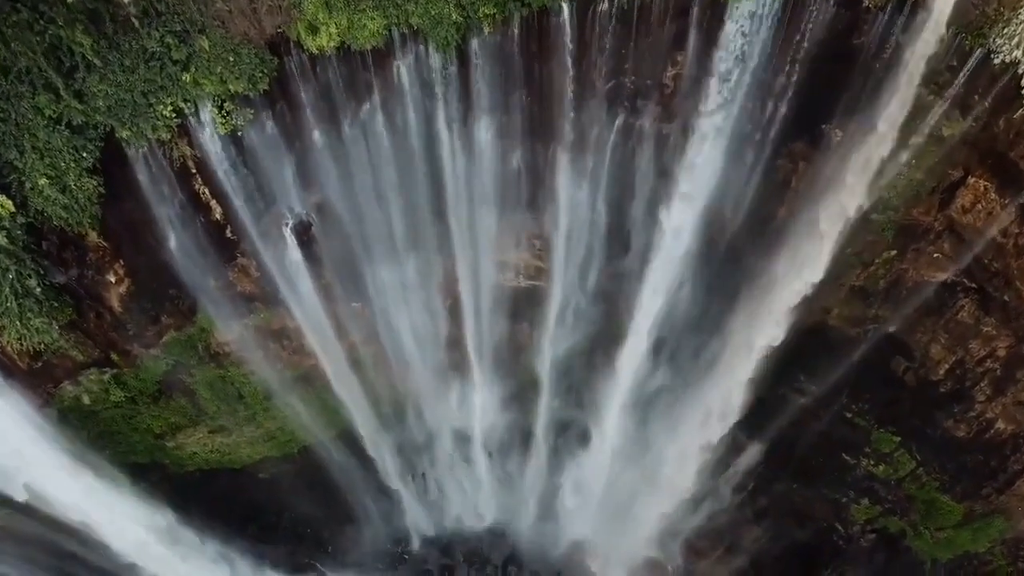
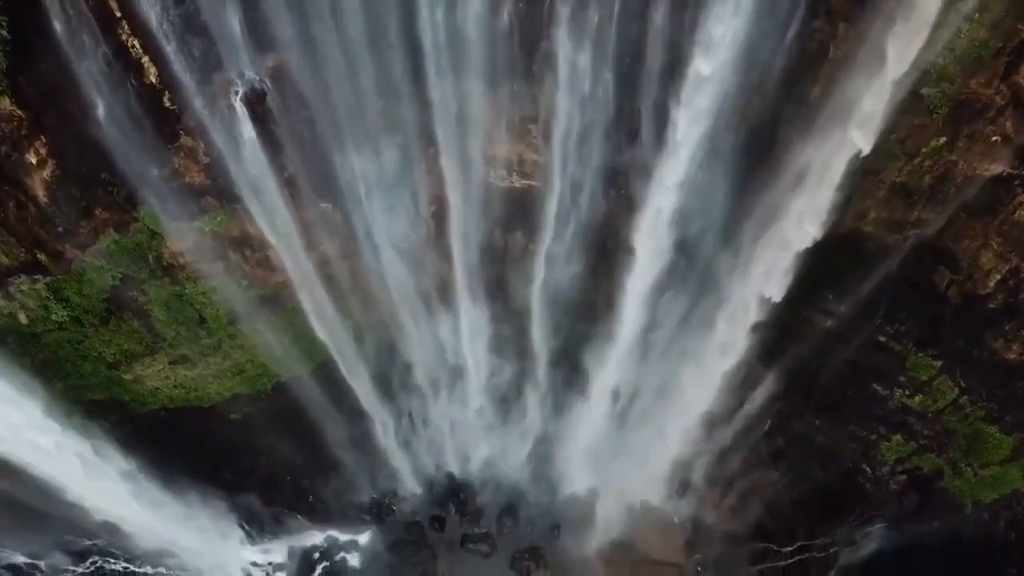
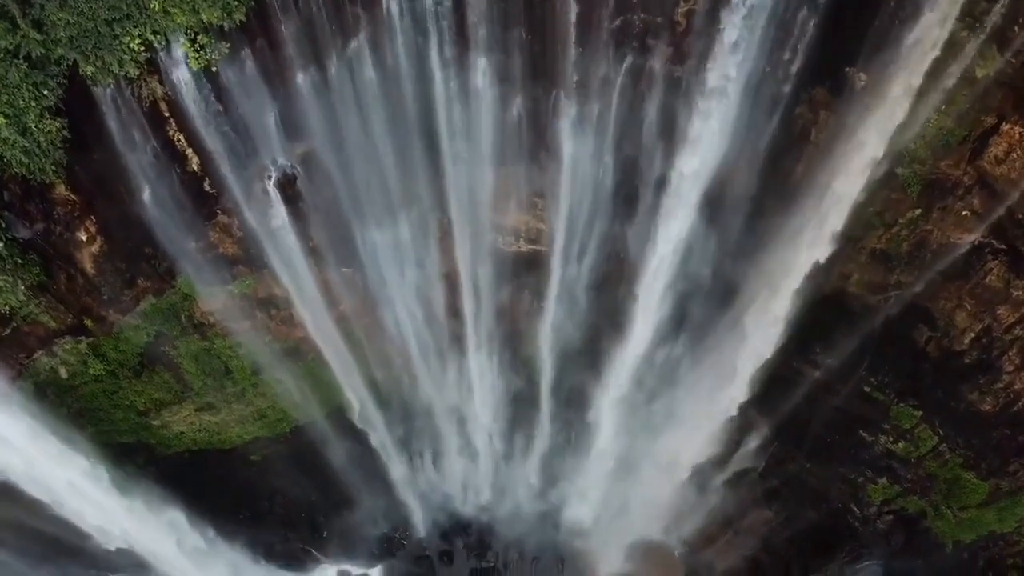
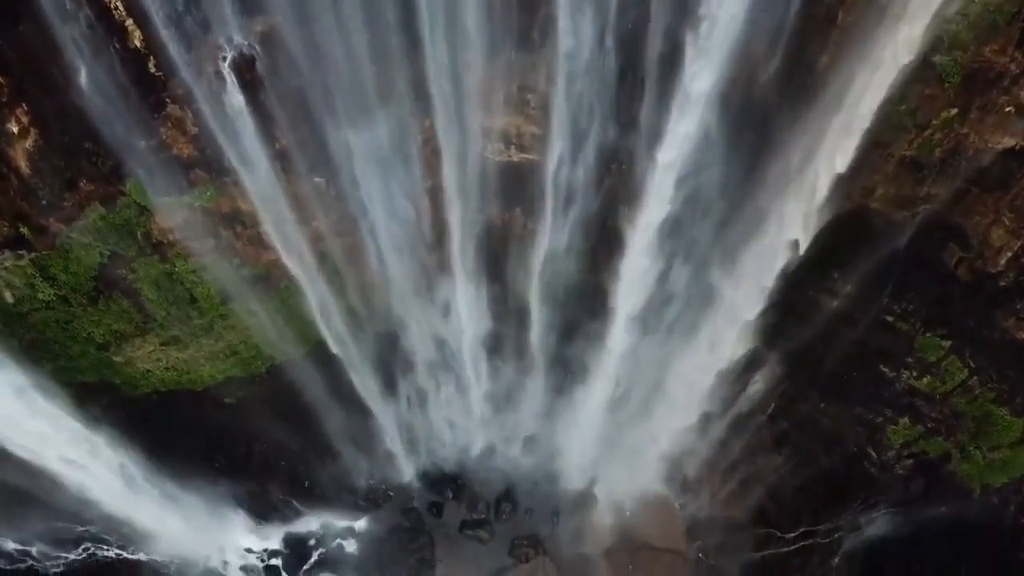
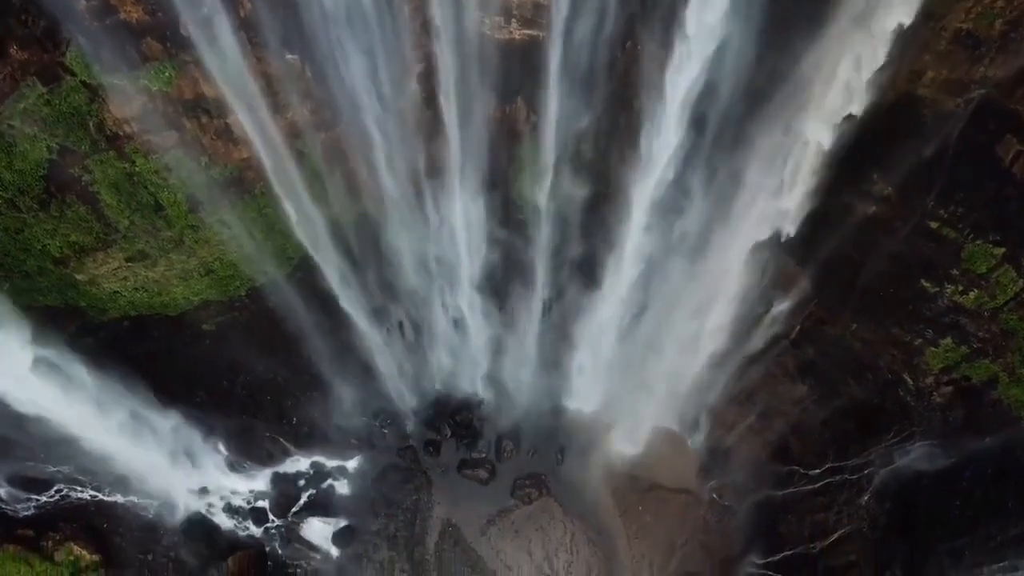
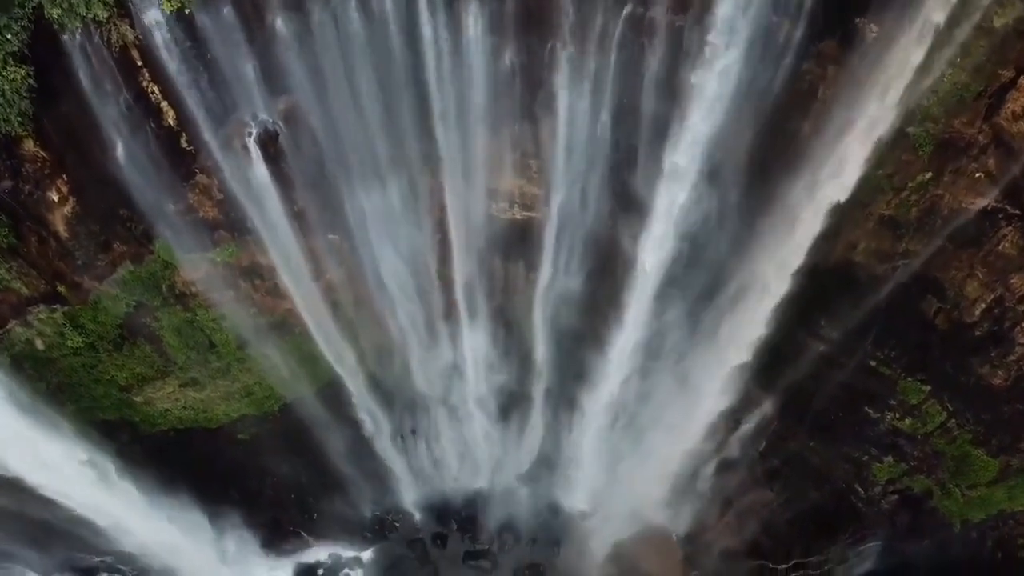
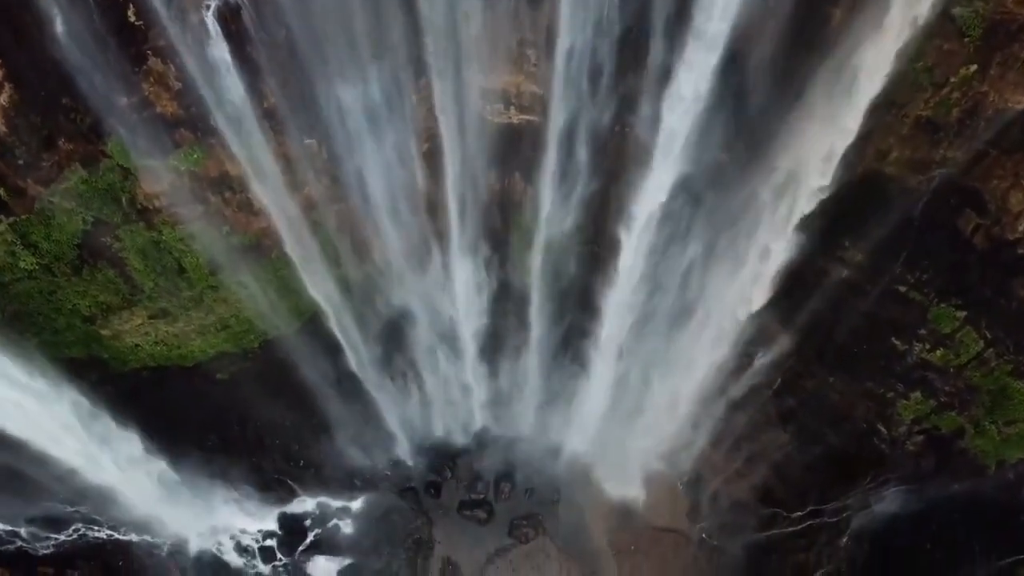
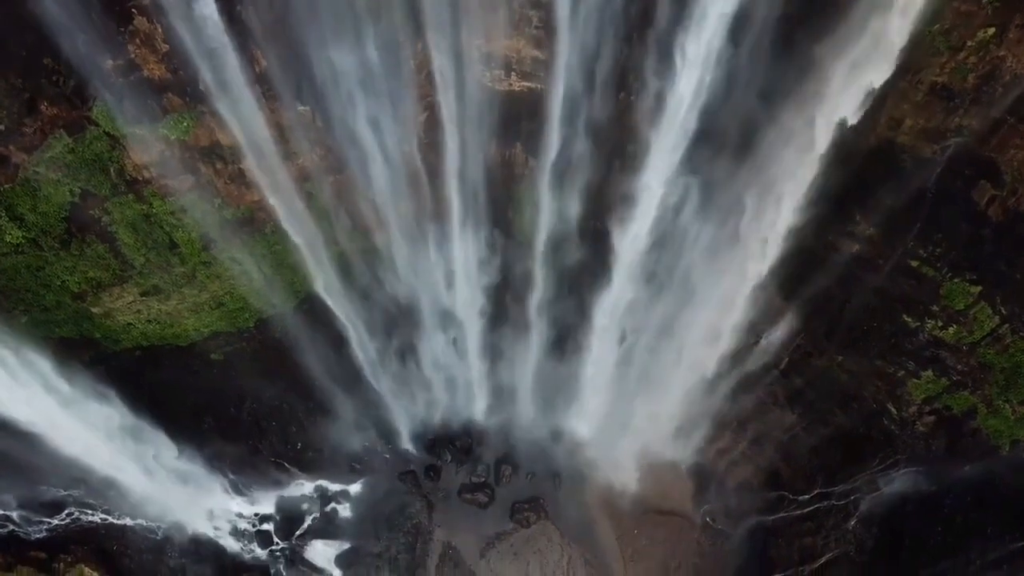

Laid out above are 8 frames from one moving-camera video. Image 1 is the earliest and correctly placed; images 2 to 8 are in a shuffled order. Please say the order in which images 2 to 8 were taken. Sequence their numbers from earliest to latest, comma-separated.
3, 6, 2, 4, 7, 8, 5
